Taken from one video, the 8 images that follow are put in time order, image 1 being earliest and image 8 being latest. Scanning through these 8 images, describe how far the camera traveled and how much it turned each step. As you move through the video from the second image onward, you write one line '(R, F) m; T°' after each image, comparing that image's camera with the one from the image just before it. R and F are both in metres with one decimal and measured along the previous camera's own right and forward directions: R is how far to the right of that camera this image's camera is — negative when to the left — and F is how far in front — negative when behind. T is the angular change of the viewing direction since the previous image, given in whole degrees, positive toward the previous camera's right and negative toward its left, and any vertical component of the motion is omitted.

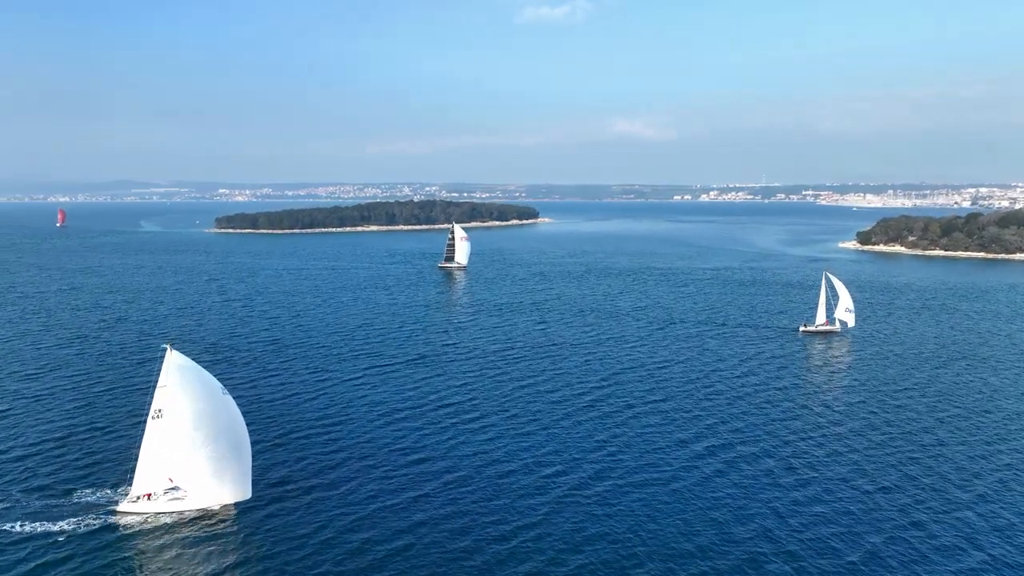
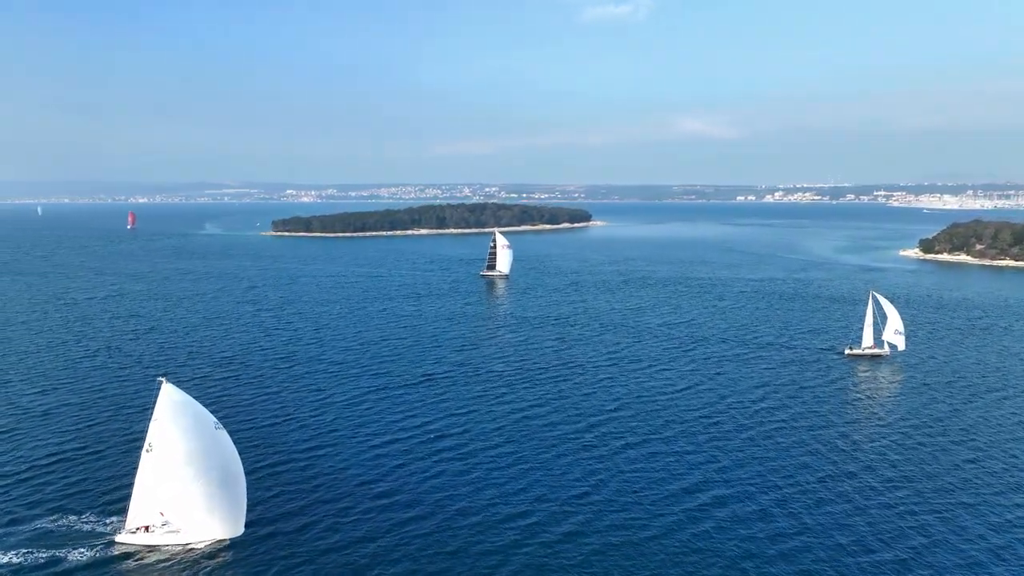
(+2.0, +1.4) m; -5°
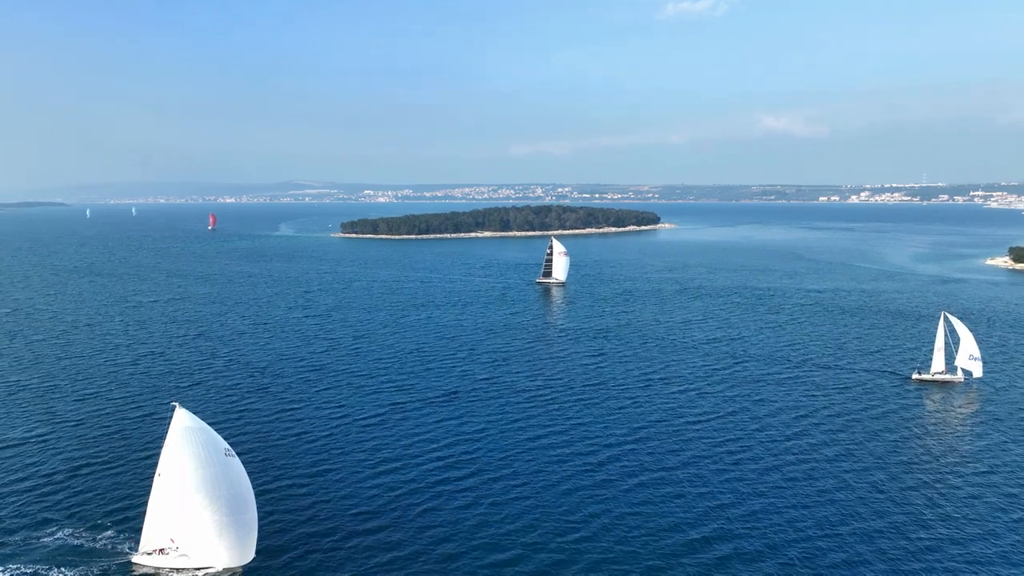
(+1.9, +1.1) m; -6°
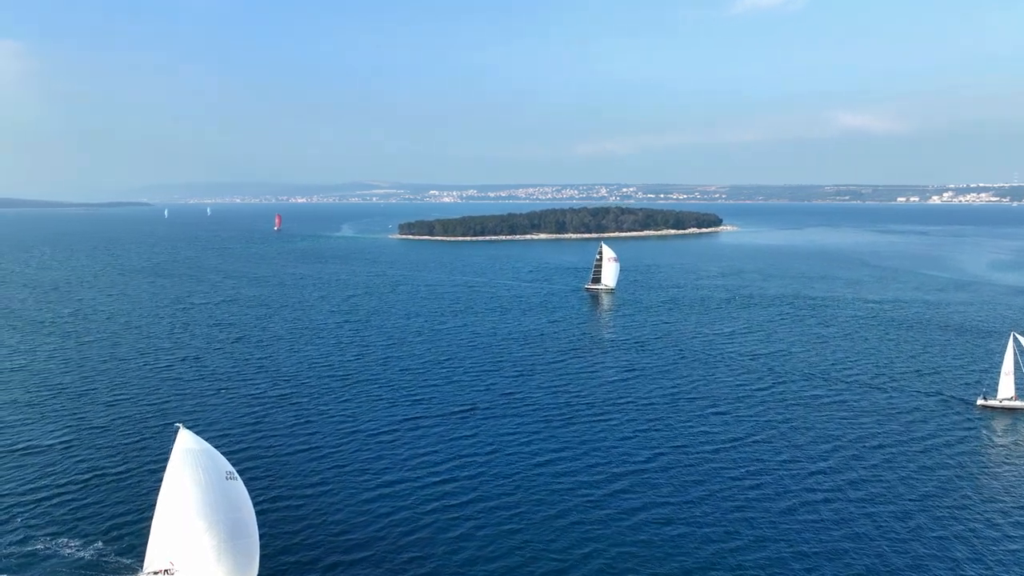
(+1.7, +1.1) m; -5°
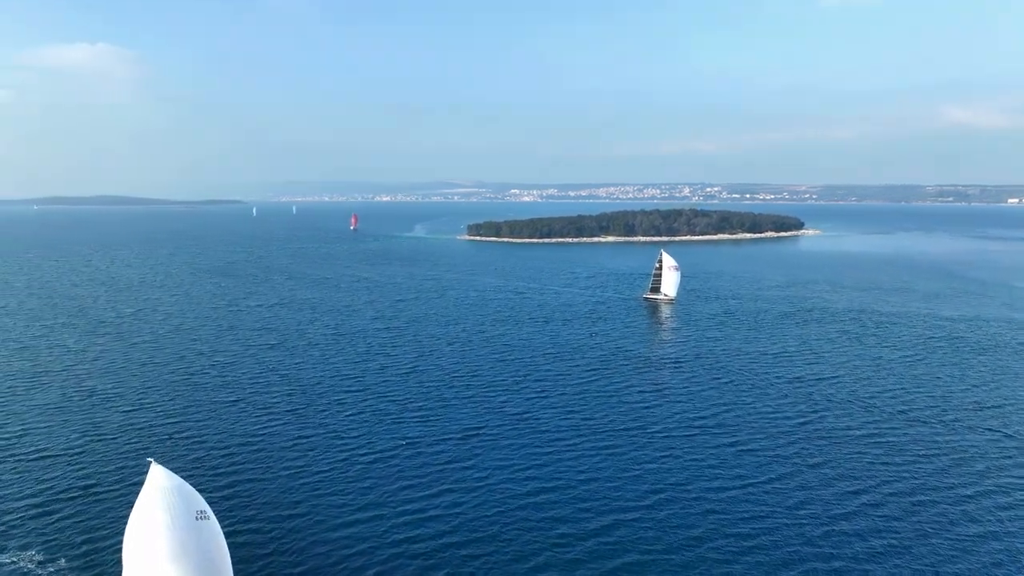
(+2.7, +1.8) m; -6°
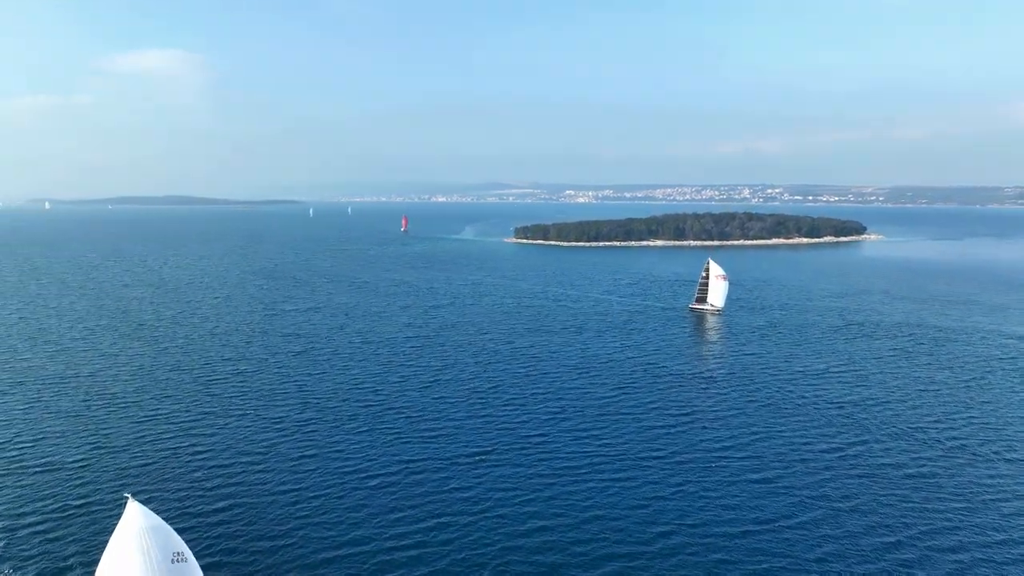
(+1.6, +1.6) m; -4°
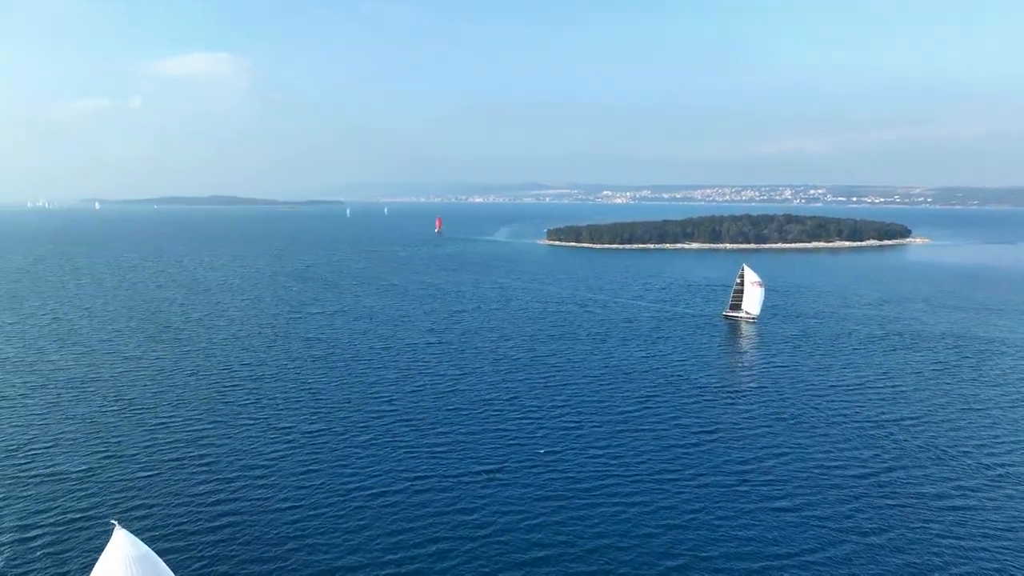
(+0.9, +1.1) m; -3°
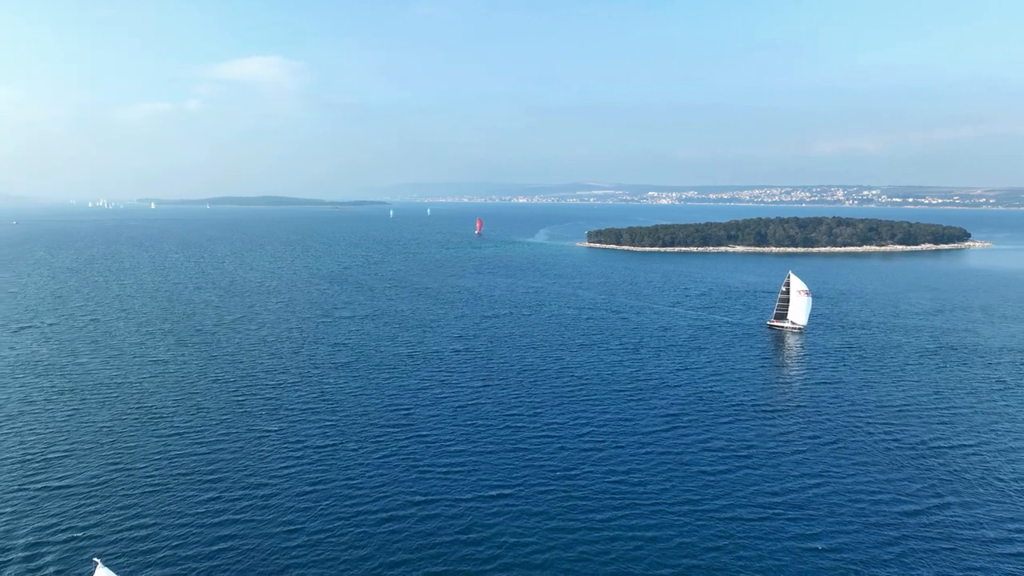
(+1.0, +1.5) m; -4°
